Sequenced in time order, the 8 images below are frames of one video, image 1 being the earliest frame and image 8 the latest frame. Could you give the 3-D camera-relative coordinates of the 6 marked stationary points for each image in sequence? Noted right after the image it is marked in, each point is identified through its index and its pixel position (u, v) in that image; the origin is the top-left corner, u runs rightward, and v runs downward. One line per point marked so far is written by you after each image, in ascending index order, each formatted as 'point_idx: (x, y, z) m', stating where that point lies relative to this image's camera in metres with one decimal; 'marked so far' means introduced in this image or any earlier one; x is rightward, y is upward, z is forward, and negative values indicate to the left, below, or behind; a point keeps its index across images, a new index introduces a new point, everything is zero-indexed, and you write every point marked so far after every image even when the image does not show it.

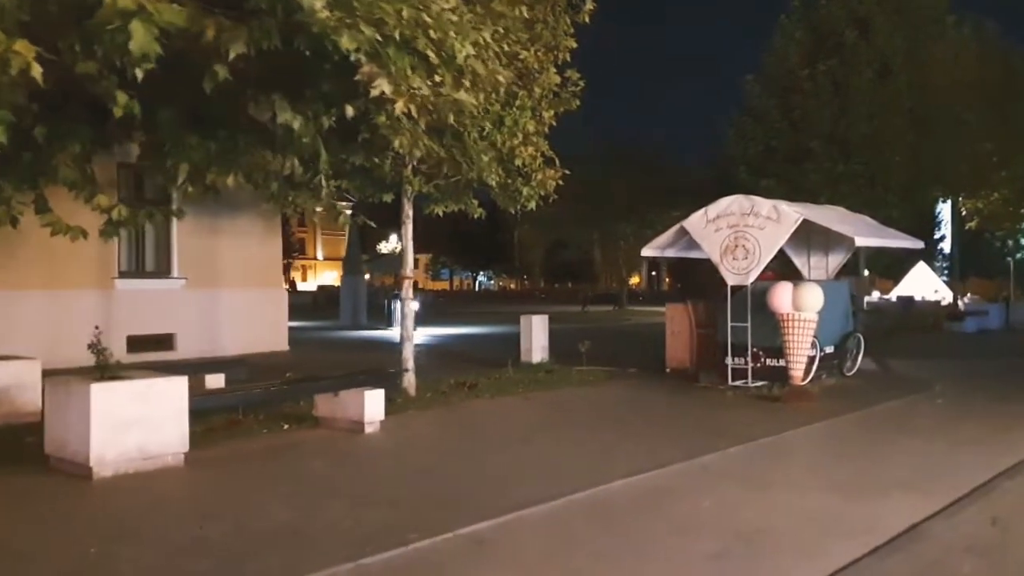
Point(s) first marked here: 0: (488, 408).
0: (-0.3, -1.5, +13.4) m
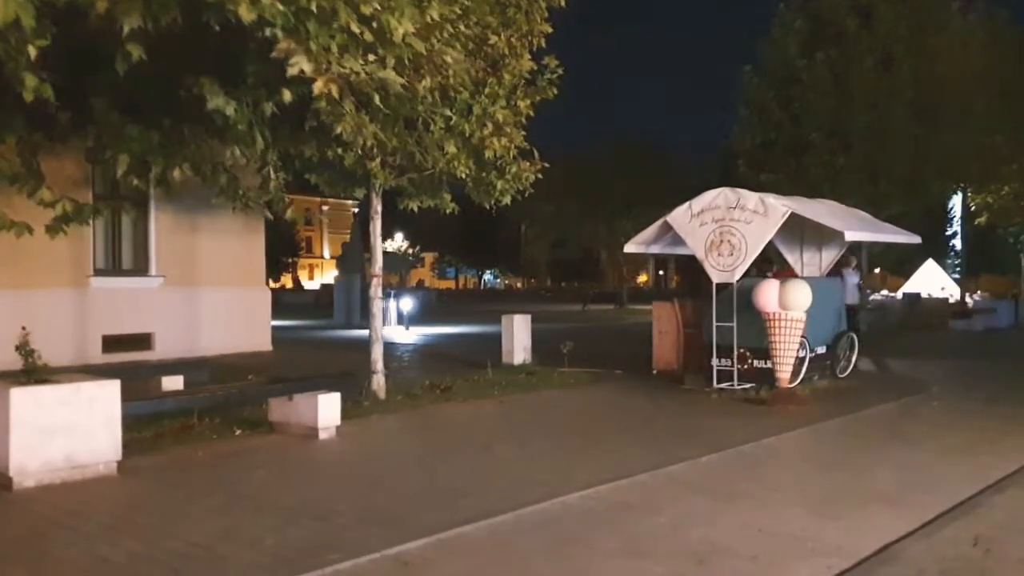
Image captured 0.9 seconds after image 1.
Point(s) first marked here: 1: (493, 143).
0: (-0.6, -1.4, +12.7) m
1: (-0.3, +1.7, +13.0) m
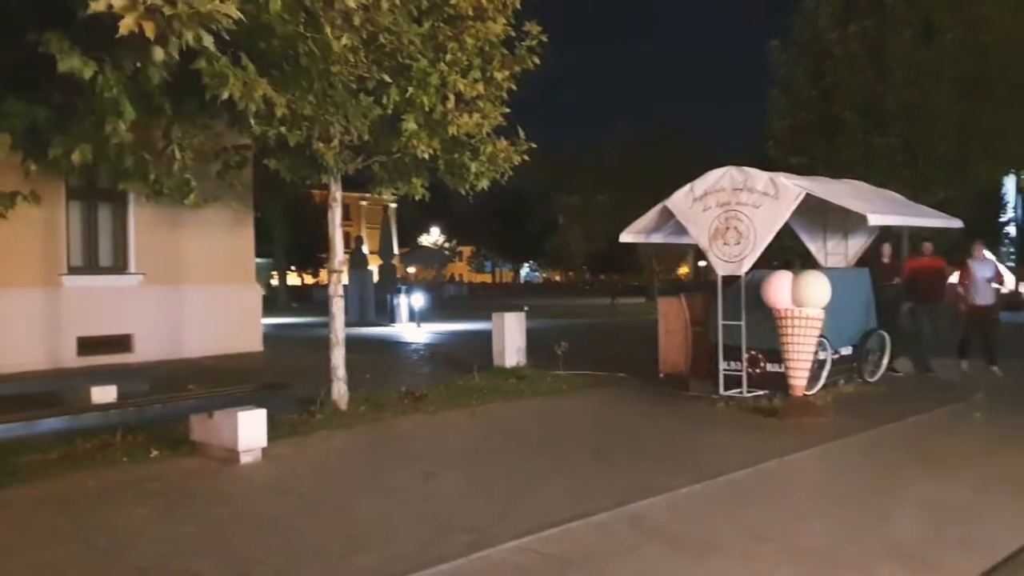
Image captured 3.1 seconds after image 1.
0: (-0.9, -1.4, +11.1) m
1: (-0.6, +1.7, +11.3) m
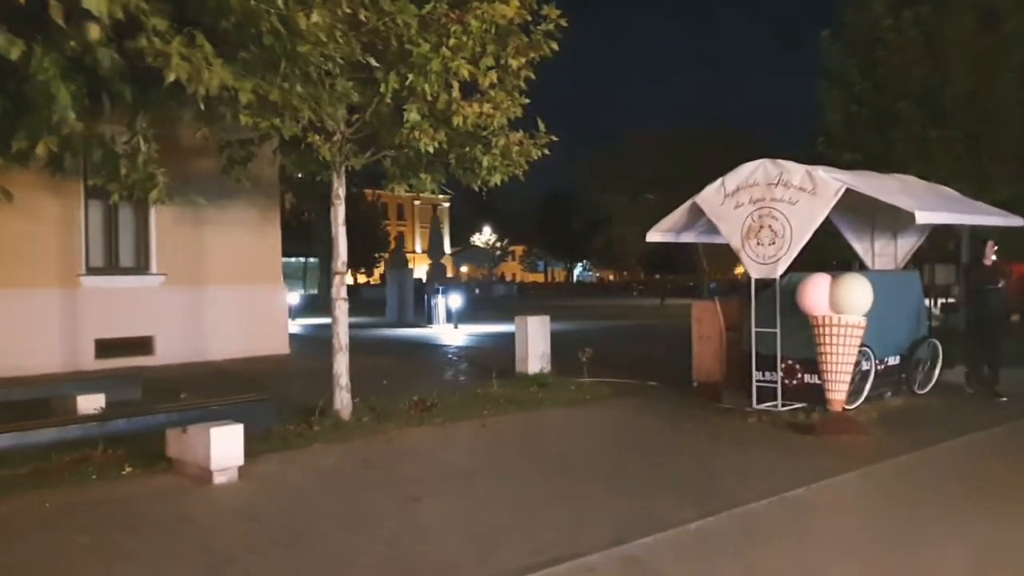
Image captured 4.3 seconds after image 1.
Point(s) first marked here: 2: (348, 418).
0: (-0.9, -1.4, +10.3) m
1: (-0.5, +1.7, +10.5) m
2: (-1.7, -1.3, +11.4) m
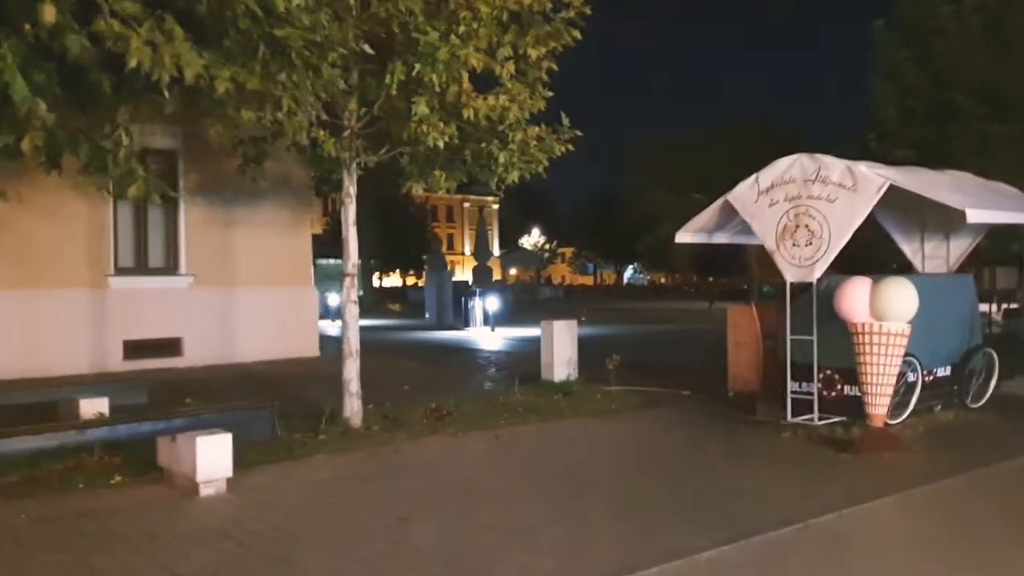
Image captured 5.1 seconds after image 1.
0: (-0.7, -1.5, +9.7) m
1: (-0.3, +1.7, +9.9) m
2: (-1.5, -1.4, +10.9) m
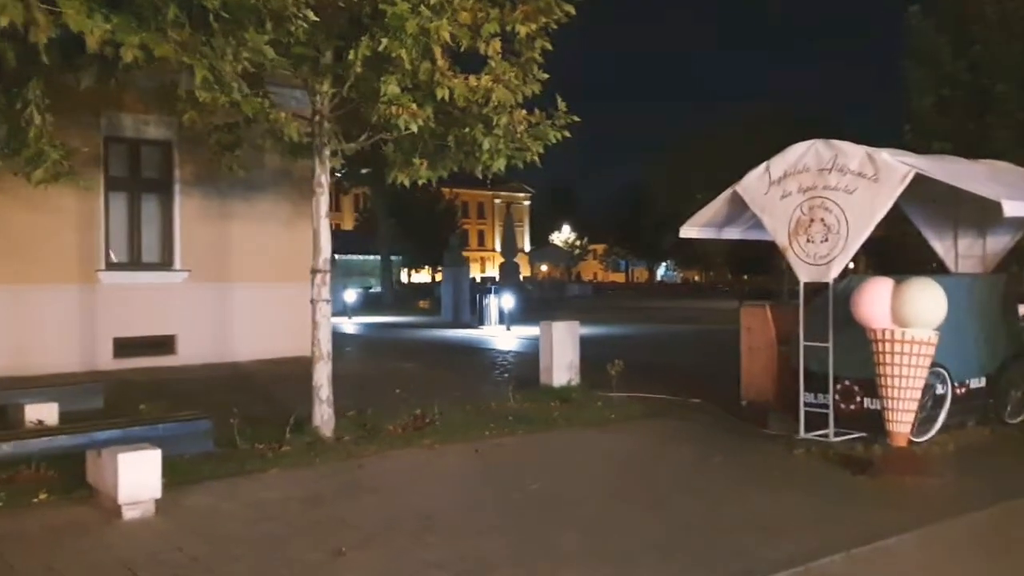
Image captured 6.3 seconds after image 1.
0: (-0.9, -1.5, +8.8) m
1: (-0.5, +1.7, +8.9) m
2: (-1.7, -1.3, +10.0) m
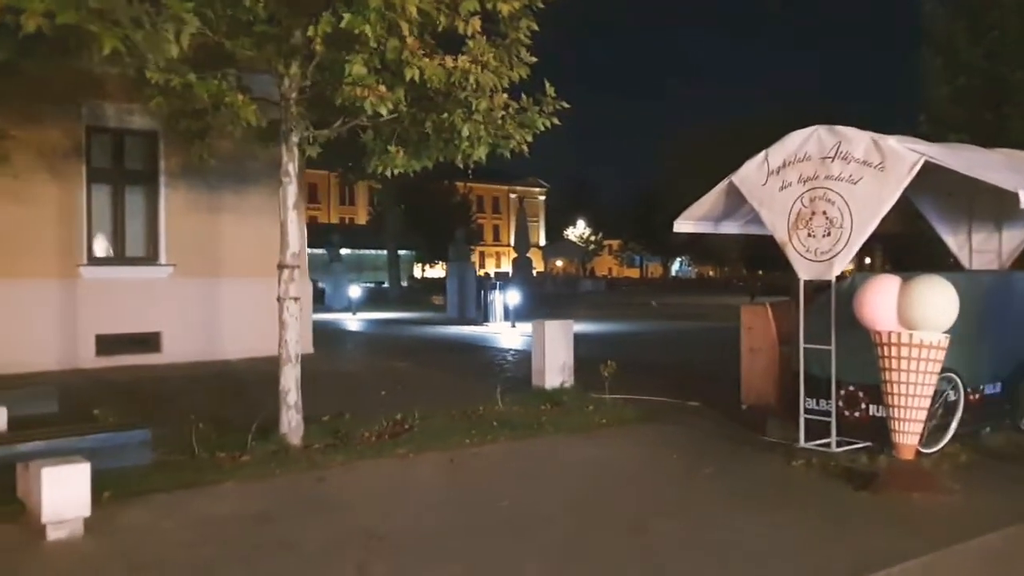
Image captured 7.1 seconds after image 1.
0: (-1.1, -1.4, +8.1) m
1: (-0.7, +1.7, +8.3) m
2: (-1.8, -1.3, +9.3) m
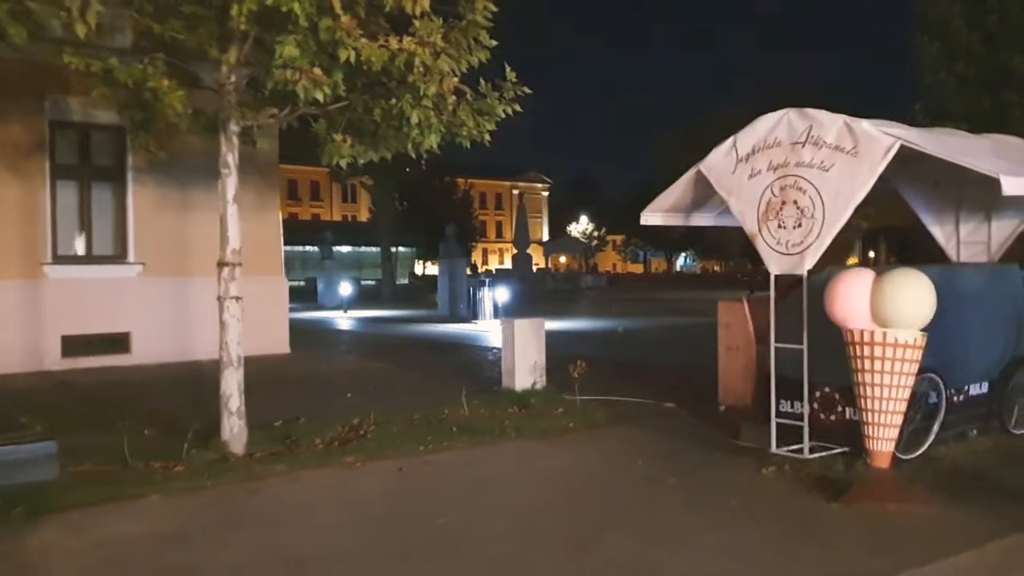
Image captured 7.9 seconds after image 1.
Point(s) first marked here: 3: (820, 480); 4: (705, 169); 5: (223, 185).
0: (-1.5, -1.4, +7.6) m
1: (-1.1, +1.7, +7.7) m
2: (-2.2, -1.3, +8.8) m
3: (+2.1, -1.3, +7.7) m
4: (+1.5, +0.9, +8.7) m
5: (-2.3, +0.8, +8.9) m
